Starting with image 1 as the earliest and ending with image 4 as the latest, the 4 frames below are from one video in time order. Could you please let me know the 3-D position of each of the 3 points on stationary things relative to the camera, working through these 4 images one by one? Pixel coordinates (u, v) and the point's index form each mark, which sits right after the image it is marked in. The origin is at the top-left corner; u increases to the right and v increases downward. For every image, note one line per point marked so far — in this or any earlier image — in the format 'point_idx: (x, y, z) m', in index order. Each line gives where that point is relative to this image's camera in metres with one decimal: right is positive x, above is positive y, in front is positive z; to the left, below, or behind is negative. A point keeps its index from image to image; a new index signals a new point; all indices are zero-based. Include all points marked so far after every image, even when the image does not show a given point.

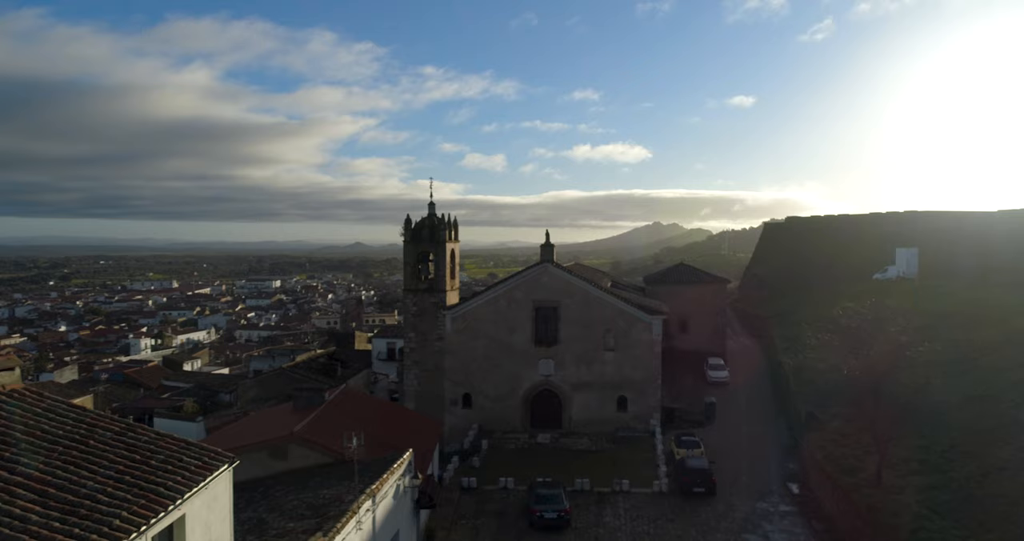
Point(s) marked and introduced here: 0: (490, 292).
0: (-0.5, -0.5, +14.7) m
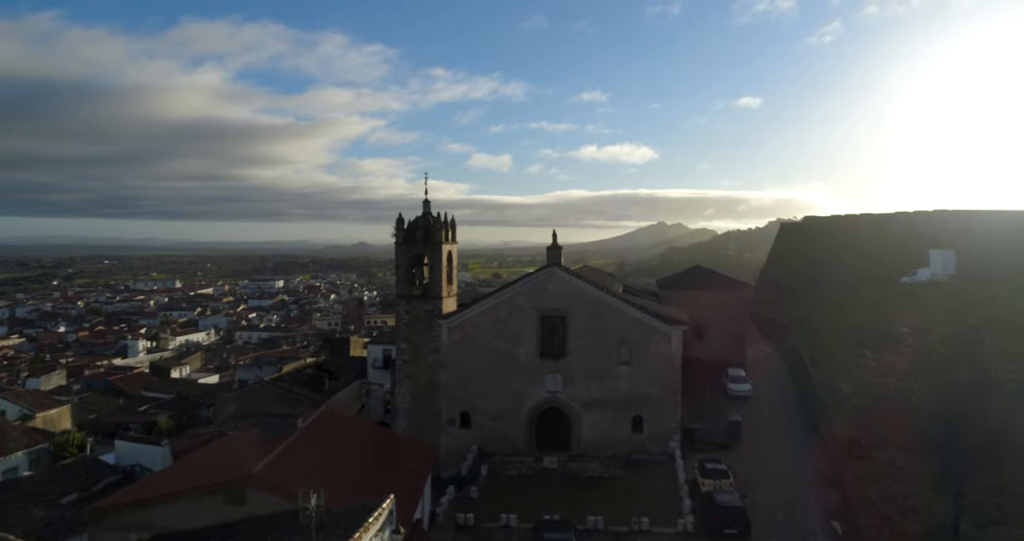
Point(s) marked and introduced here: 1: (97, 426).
0: (-0.4, -0.6, +13.2) m
1: (-10.8, -4.0, +17.9) m
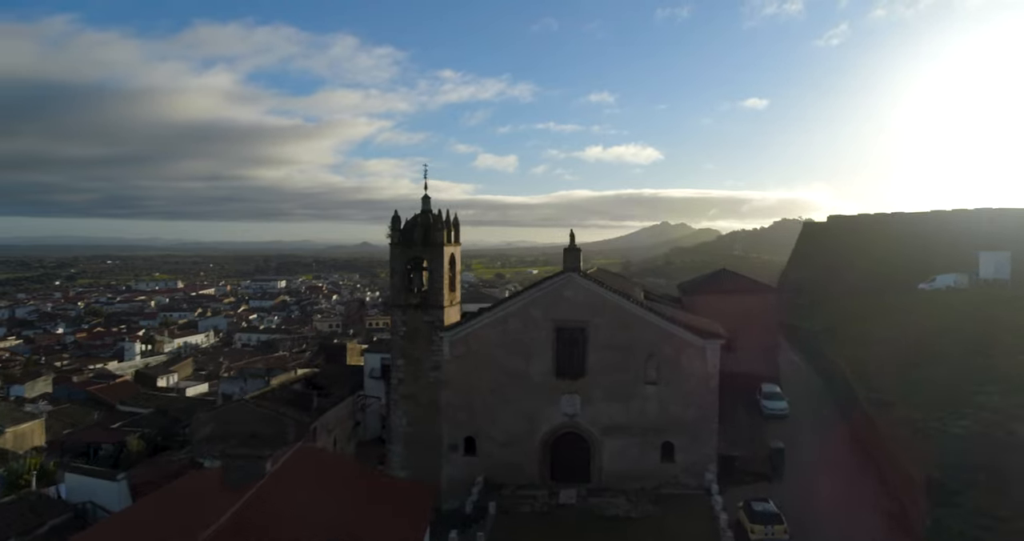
0: (-0.2, -0.7, +11.6) m
1: (-10.6, -4.1, +16.3) m
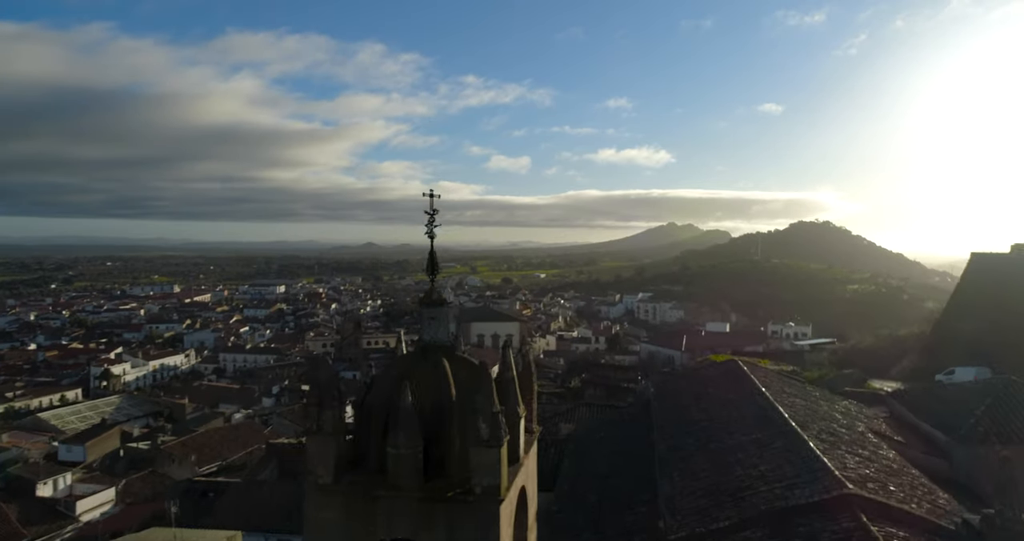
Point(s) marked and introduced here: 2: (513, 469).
0: (+0.9, -2.1, +3.0) m
1: (-9.4, -5.6, +7.8) m
2: (0.0, -1.0, +3.7) m
